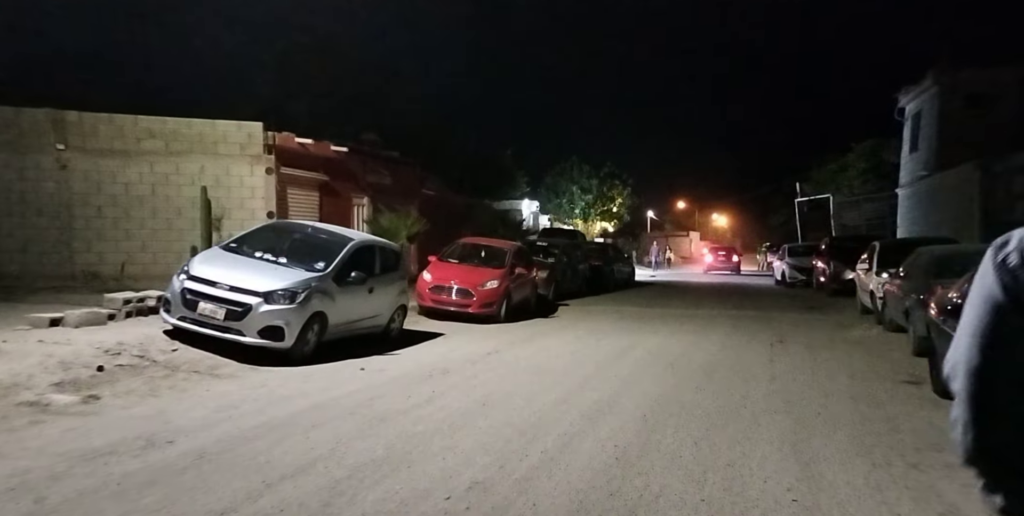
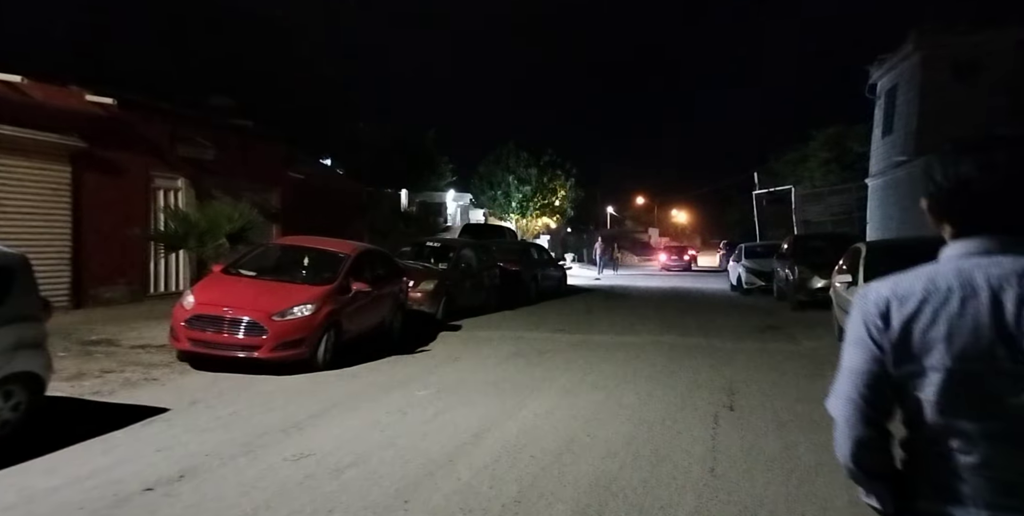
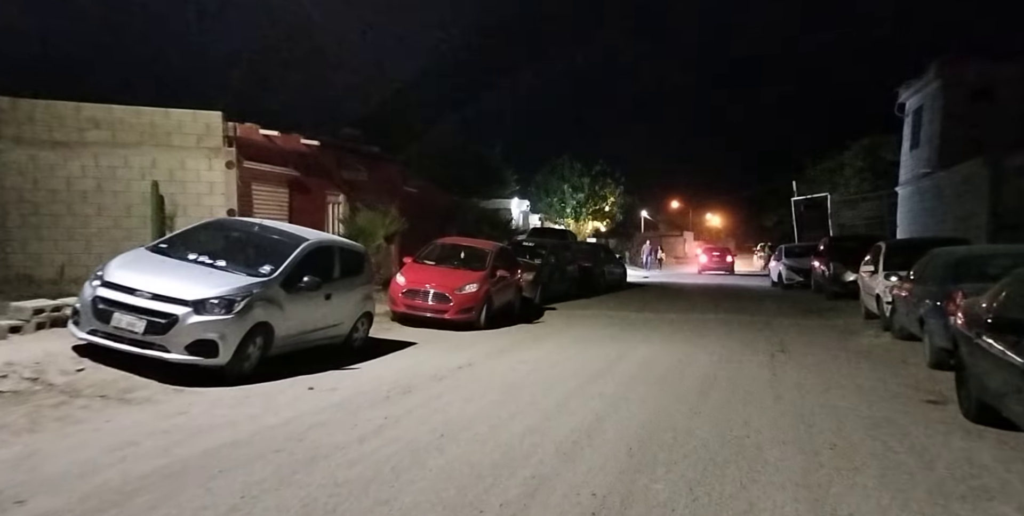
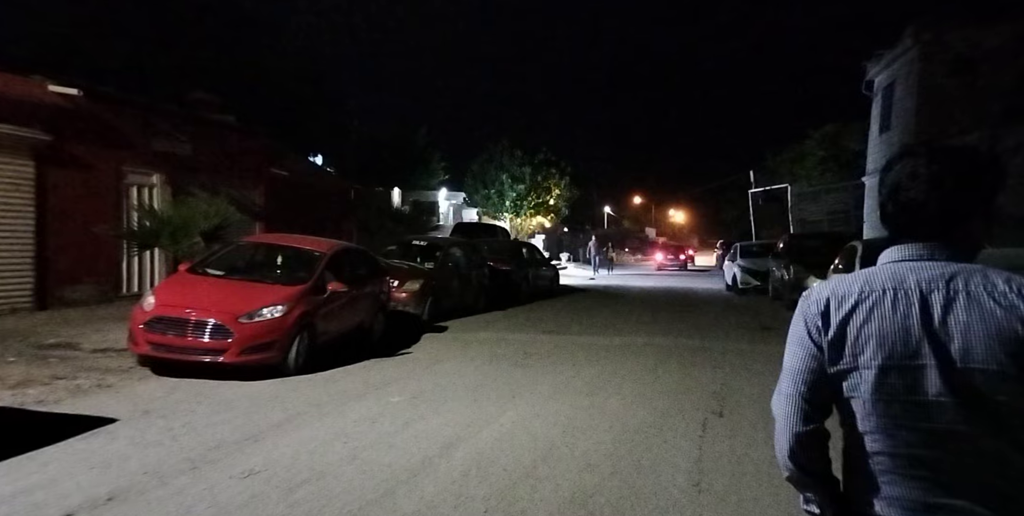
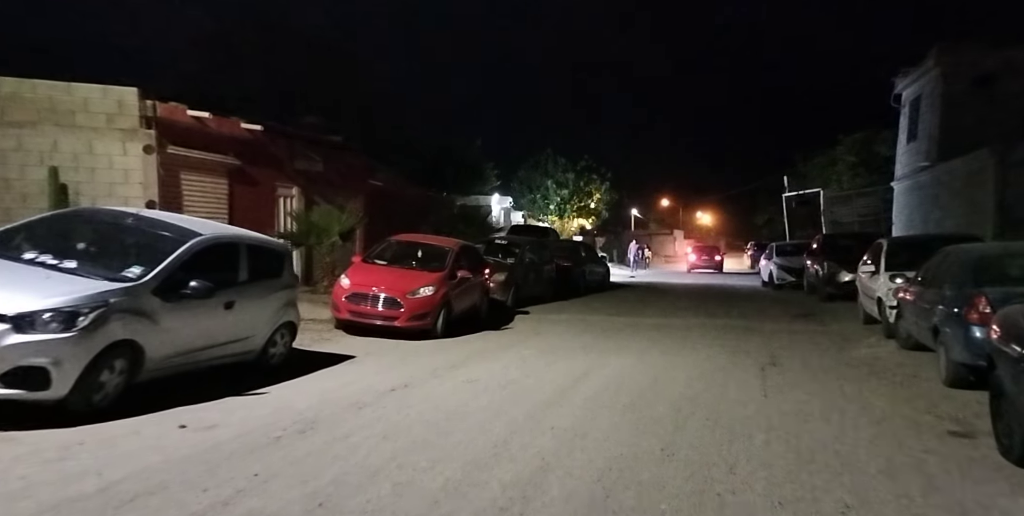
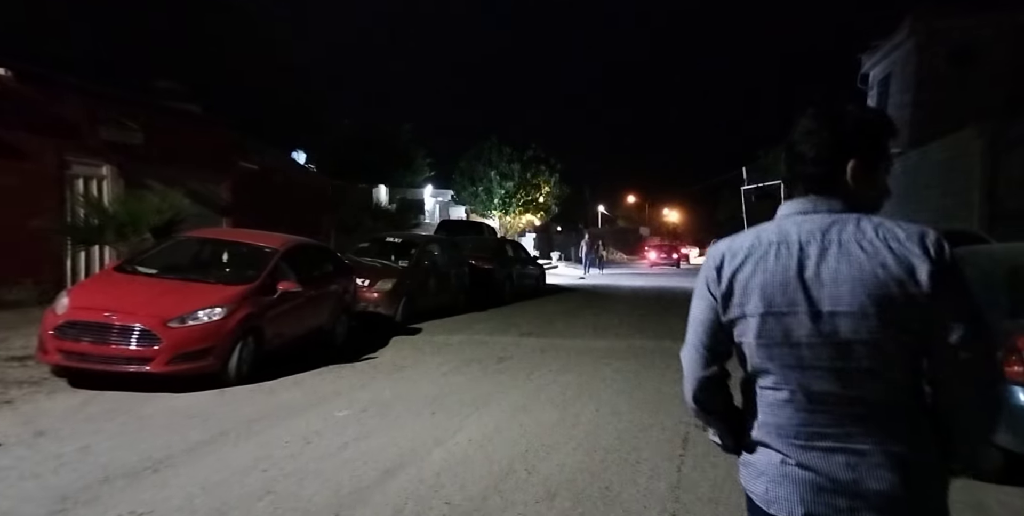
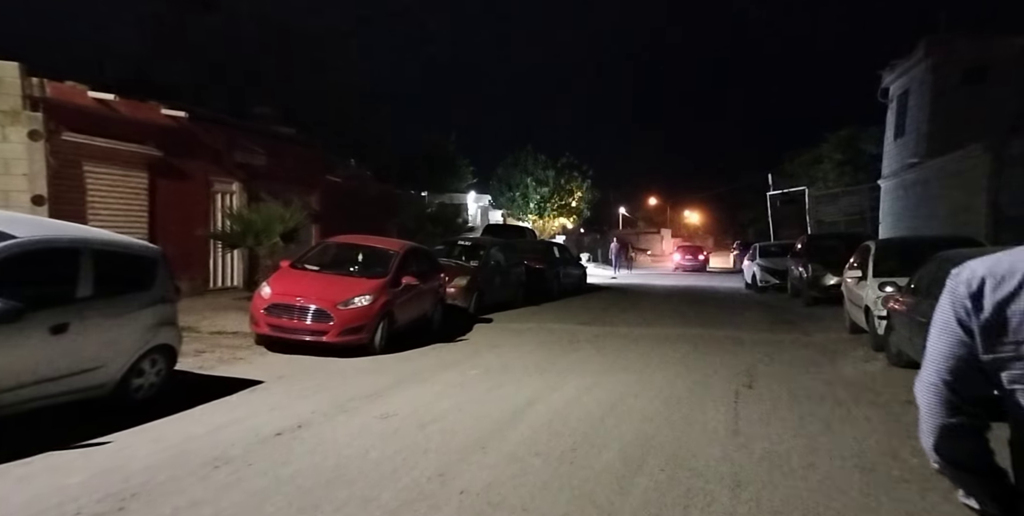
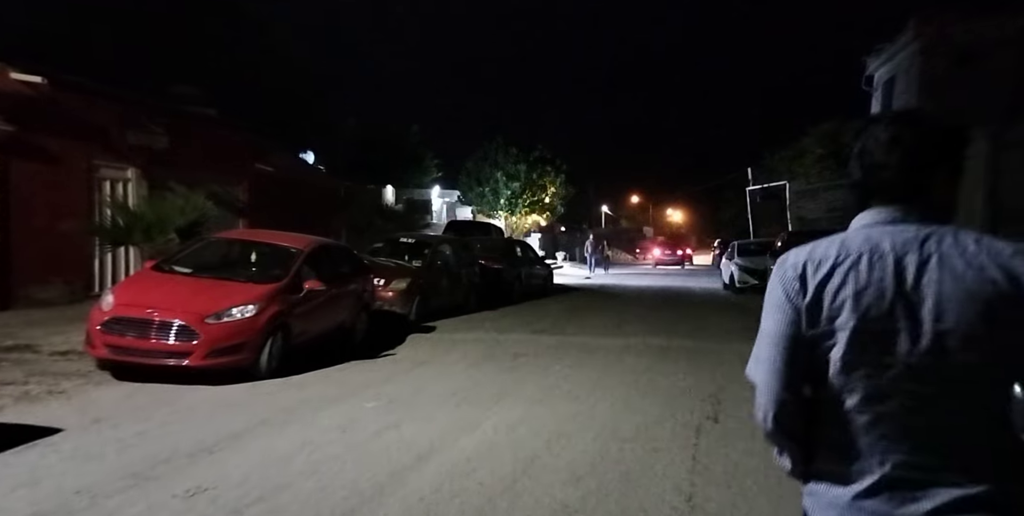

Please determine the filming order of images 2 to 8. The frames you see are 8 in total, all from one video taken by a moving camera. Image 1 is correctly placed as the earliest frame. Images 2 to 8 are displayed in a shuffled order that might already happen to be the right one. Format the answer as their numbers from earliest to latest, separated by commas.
3, 5, 7, 2, 4, 8, 6
